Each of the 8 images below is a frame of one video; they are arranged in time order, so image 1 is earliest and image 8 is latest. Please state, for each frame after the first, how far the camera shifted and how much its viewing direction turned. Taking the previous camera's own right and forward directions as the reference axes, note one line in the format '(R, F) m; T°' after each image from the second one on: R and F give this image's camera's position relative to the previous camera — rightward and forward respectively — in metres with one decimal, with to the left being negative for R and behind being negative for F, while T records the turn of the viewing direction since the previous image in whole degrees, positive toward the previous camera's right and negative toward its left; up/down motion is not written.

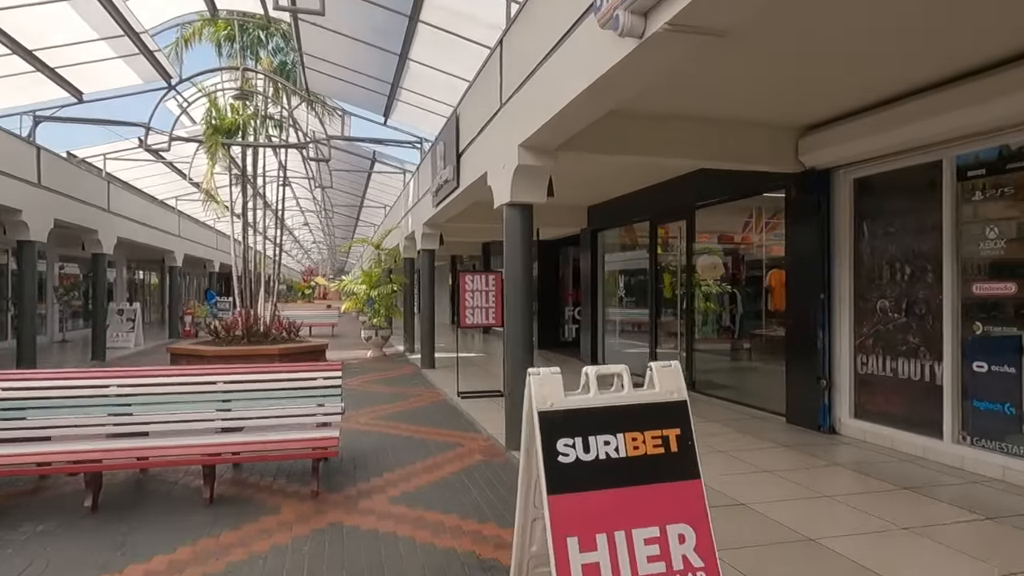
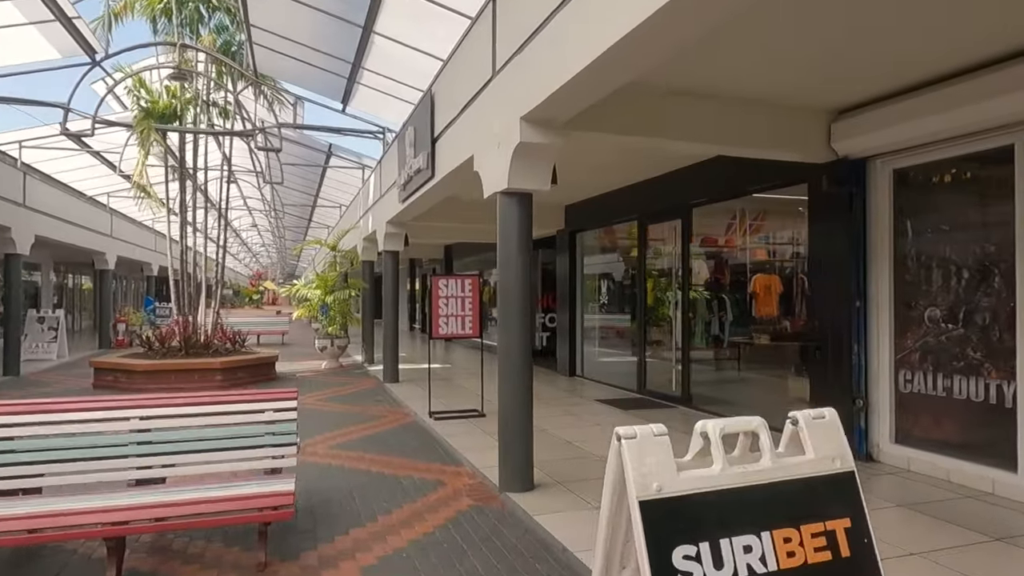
(-0.3, +1.1) m; +4°
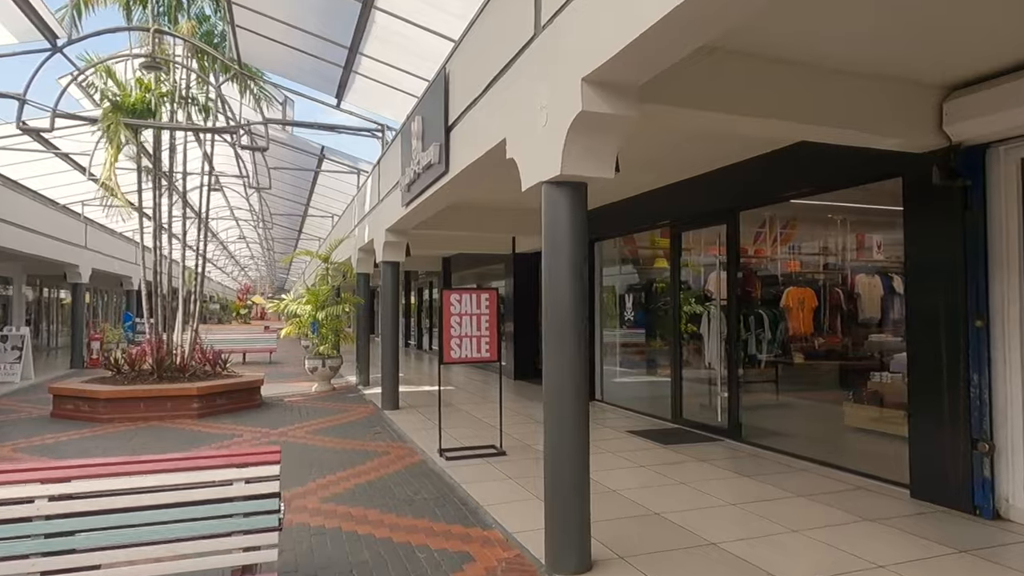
(-0.4, +1.2) m; +1°
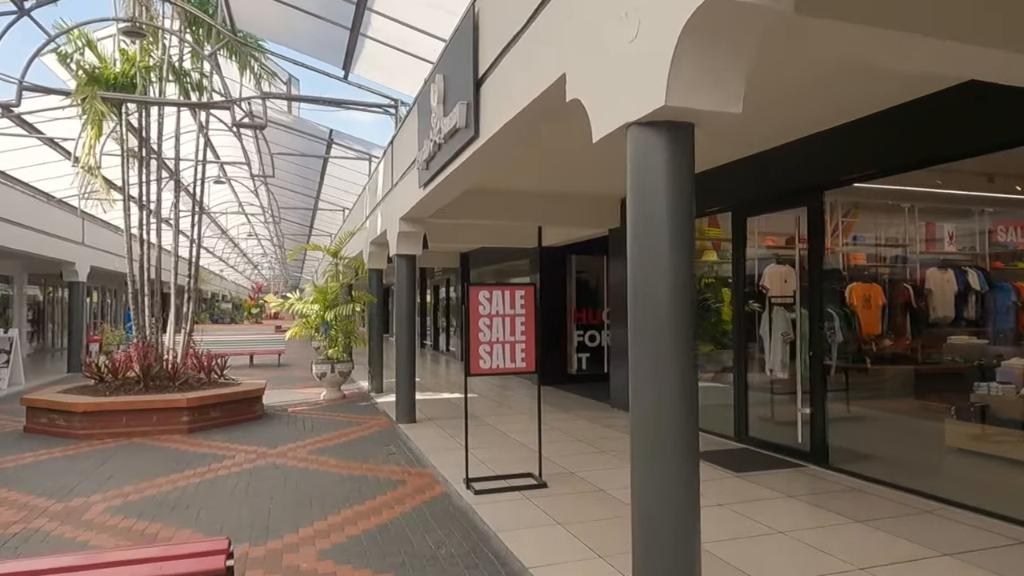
(-0.2, +1.2) m; -1°
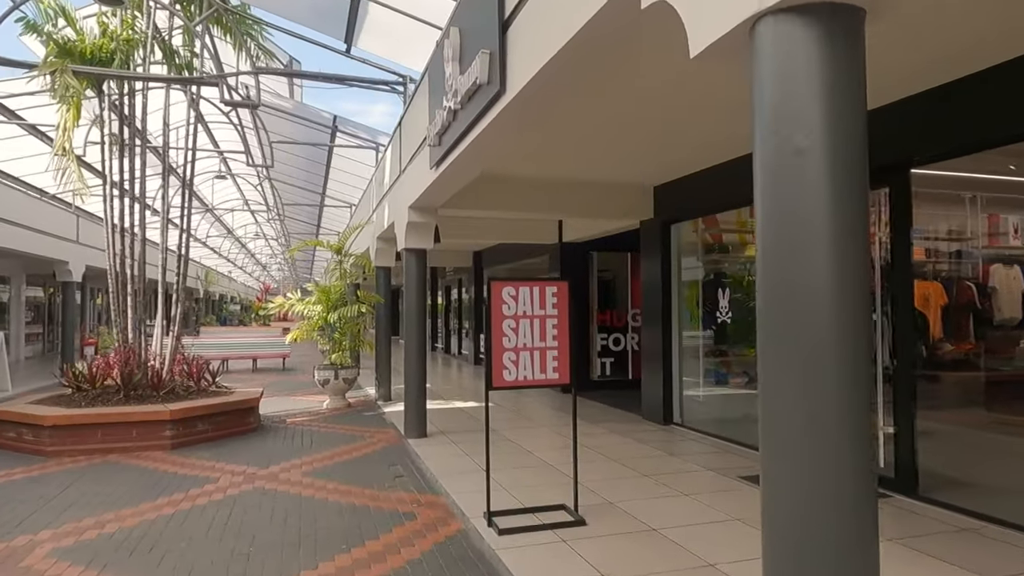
(-0.1, +1.0) m; -1°
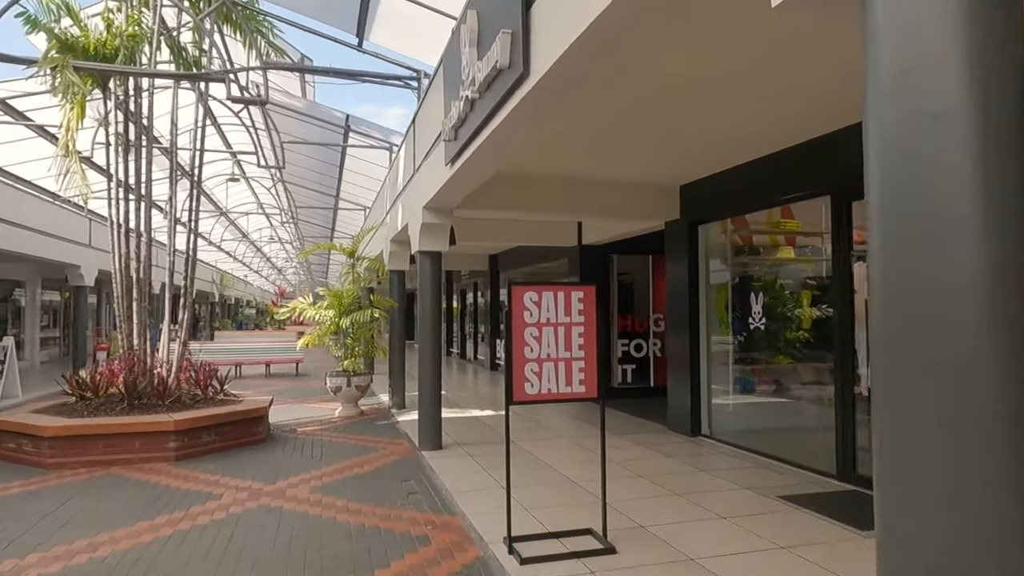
(-0.1, +0.4) m; -1°
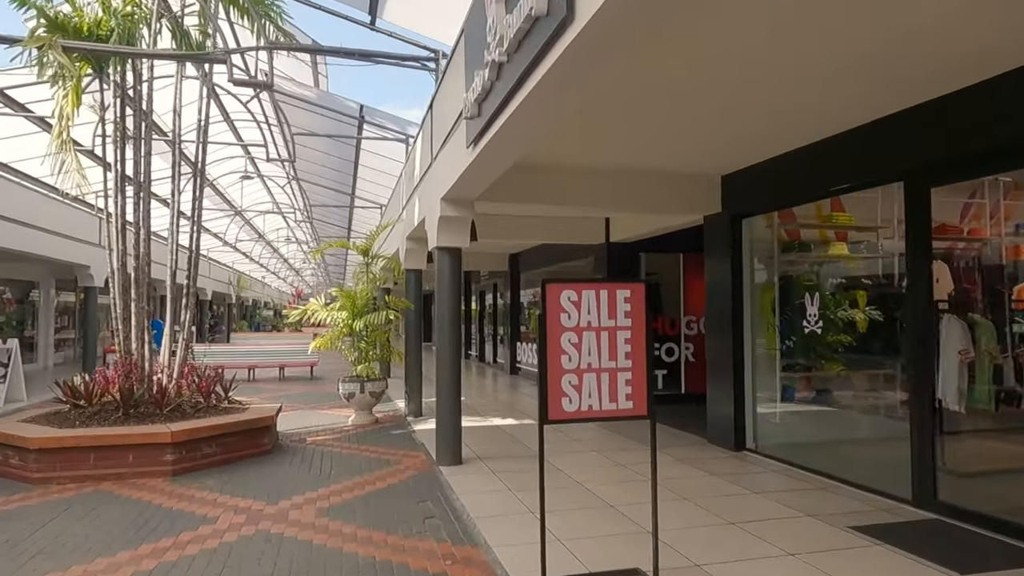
(-0.1, +0.7) m; -2°
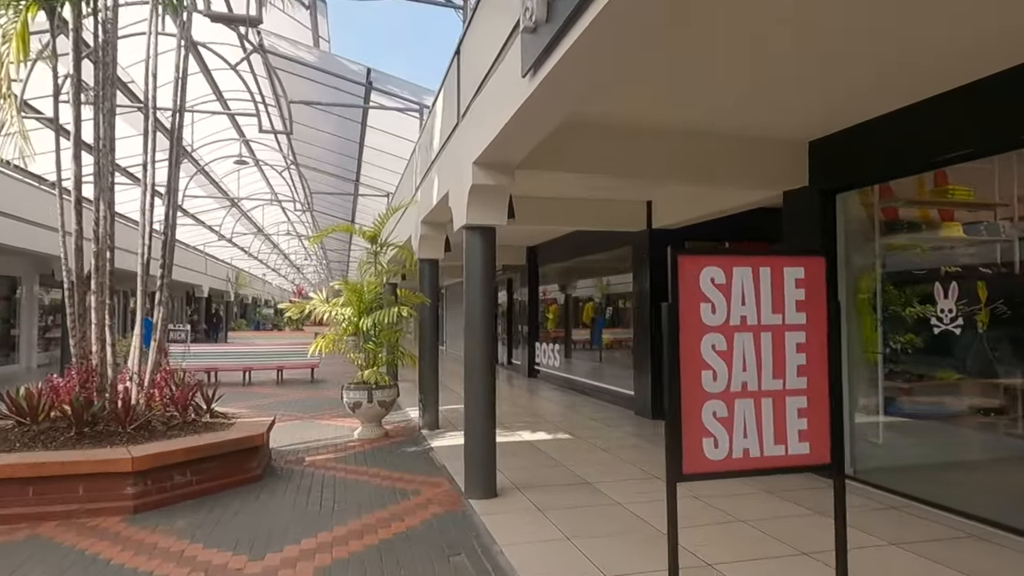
(-0.4, +1.4) m; 0°
